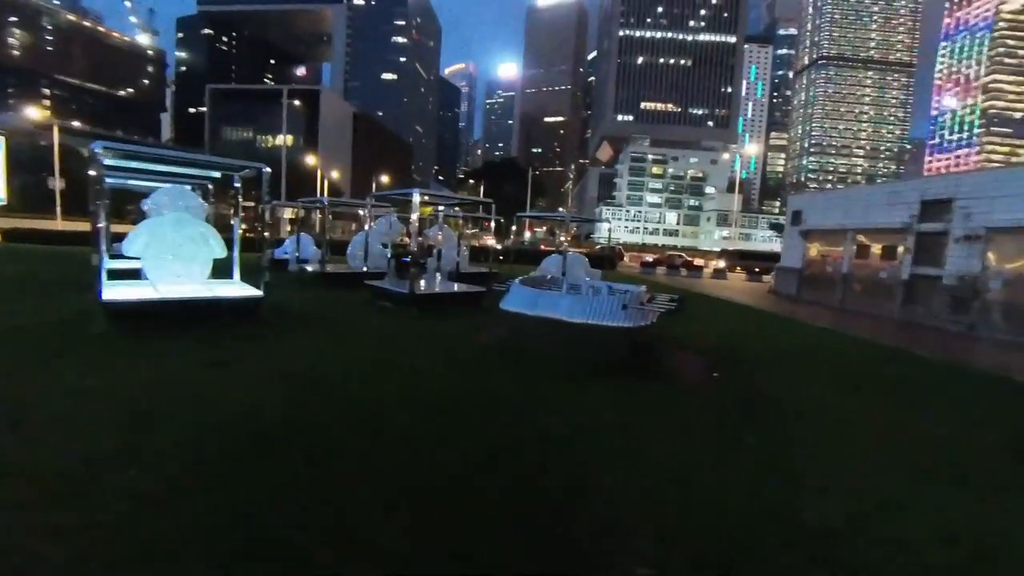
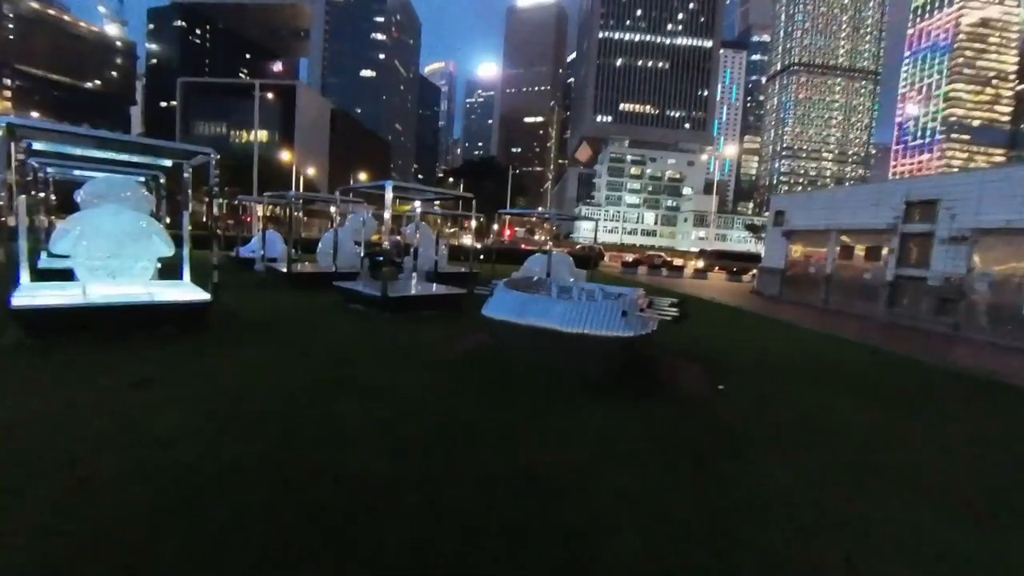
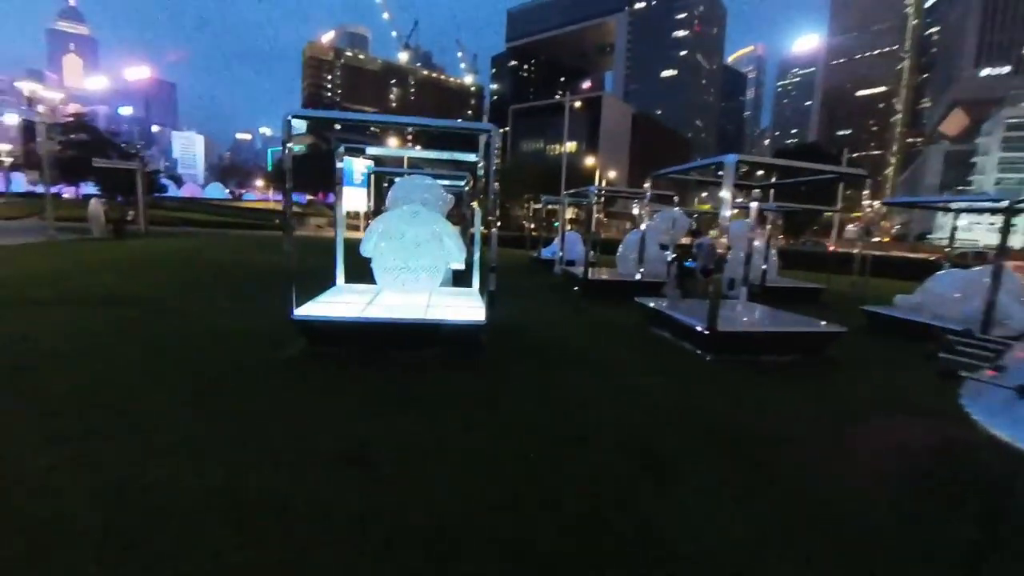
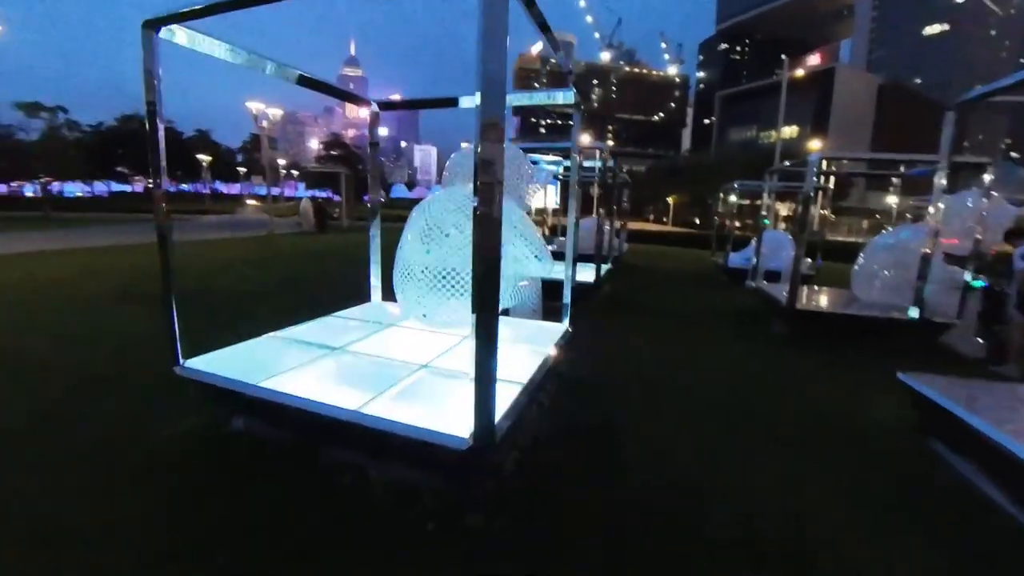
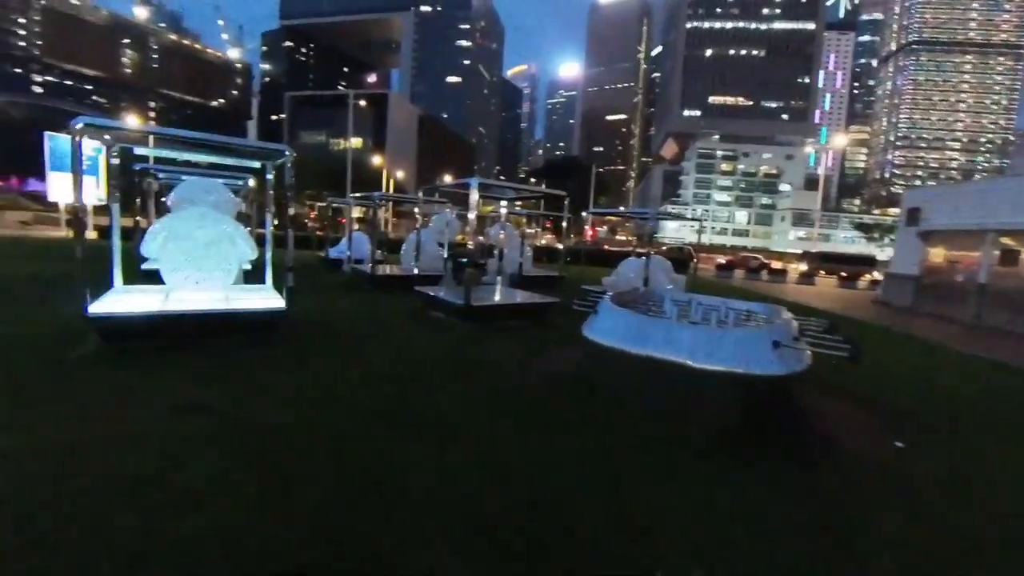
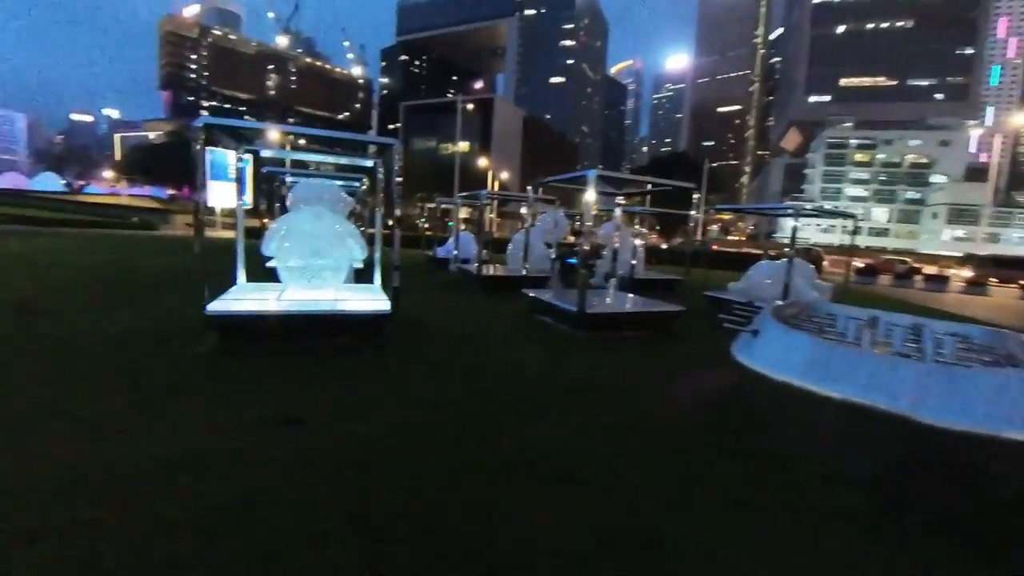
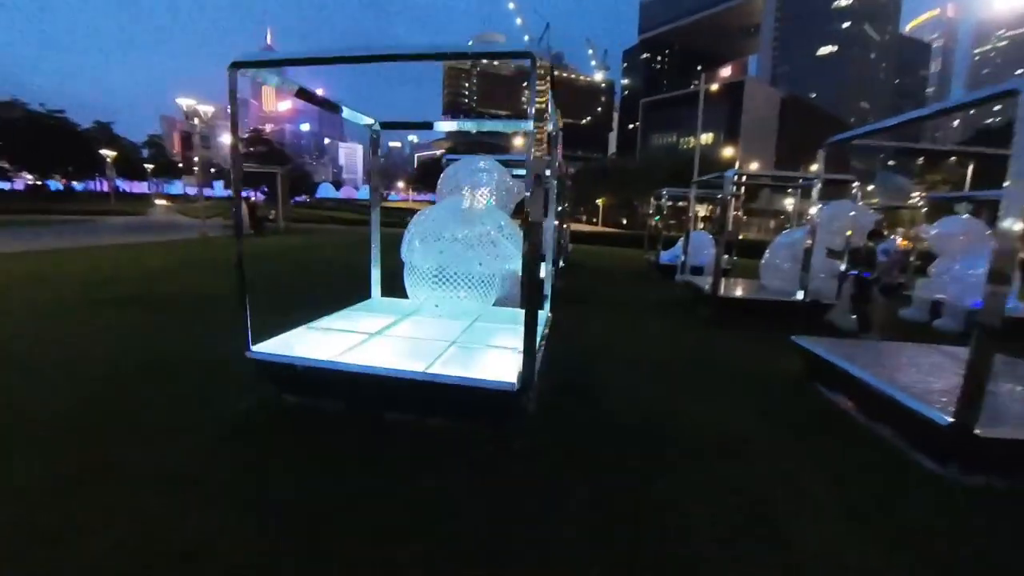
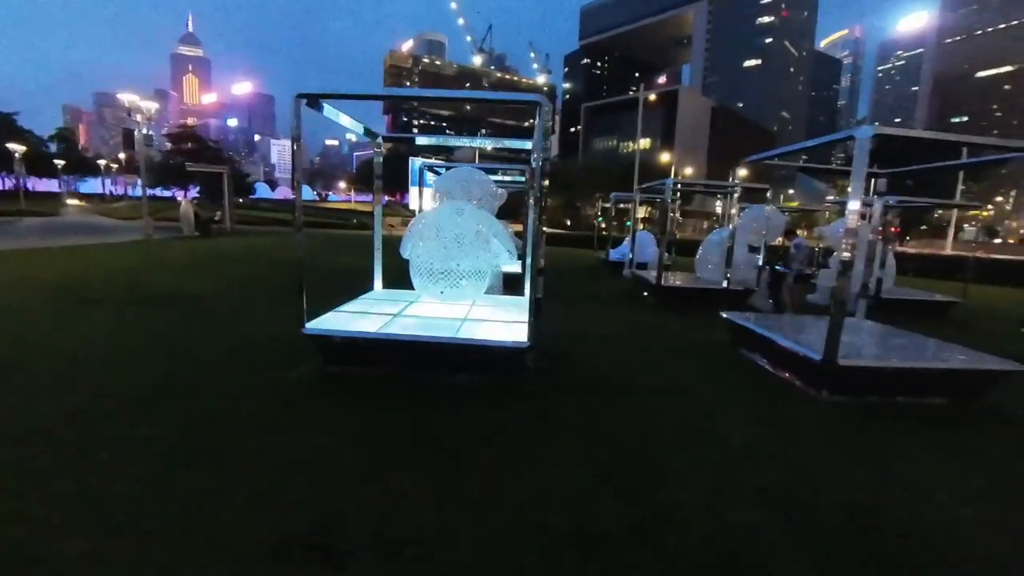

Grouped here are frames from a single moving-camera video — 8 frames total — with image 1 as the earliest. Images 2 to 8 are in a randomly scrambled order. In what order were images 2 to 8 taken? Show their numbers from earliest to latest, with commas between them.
2, 5, 6, 3, 8, 7, 4
